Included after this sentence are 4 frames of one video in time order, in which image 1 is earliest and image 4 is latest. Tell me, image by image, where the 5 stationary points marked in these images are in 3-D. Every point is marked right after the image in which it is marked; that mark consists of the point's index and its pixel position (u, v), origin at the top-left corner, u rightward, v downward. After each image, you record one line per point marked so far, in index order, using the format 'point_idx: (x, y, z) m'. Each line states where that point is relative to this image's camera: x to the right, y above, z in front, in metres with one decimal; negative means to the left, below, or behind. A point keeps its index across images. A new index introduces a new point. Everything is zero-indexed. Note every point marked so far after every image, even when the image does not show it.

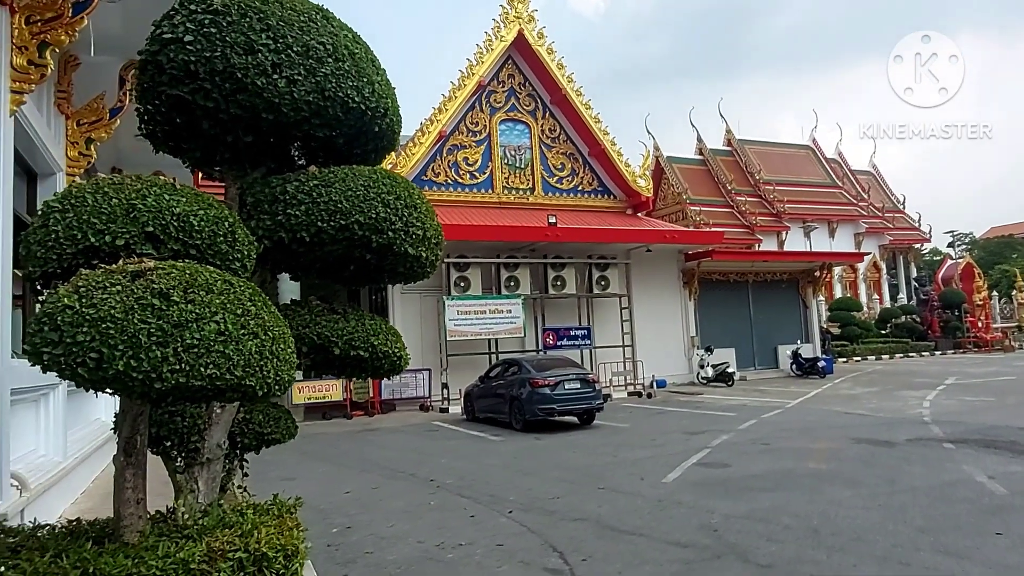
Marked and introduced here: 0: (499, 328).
0: (-0.3, -1.1, +18.5) m
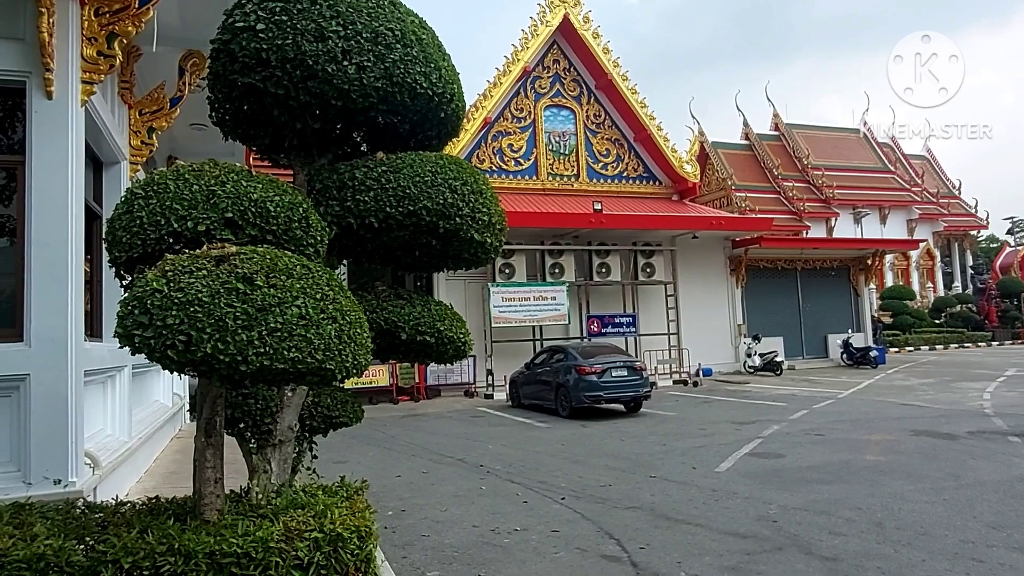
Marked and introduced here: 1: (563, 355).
0: (+0.9, -0.7, +18.5) m
1: (+1.1, -1.4, +14.8) m
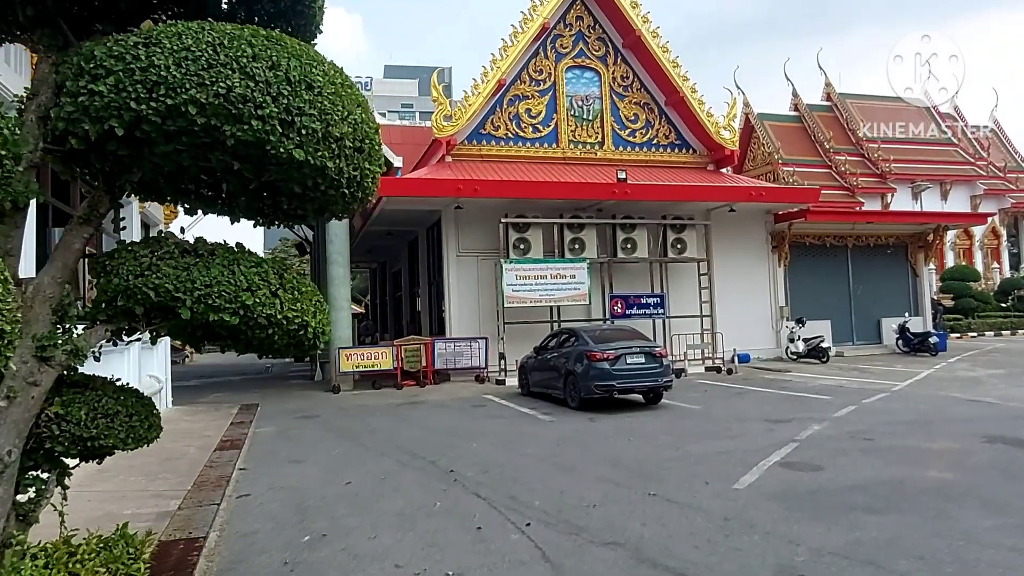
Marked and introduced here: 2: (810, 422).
0: (+1.2, -0.2, +16.8) m
1: (+1.2, -1.0, +13.2) m
2: (+4.3, -1.9, +10.1) m
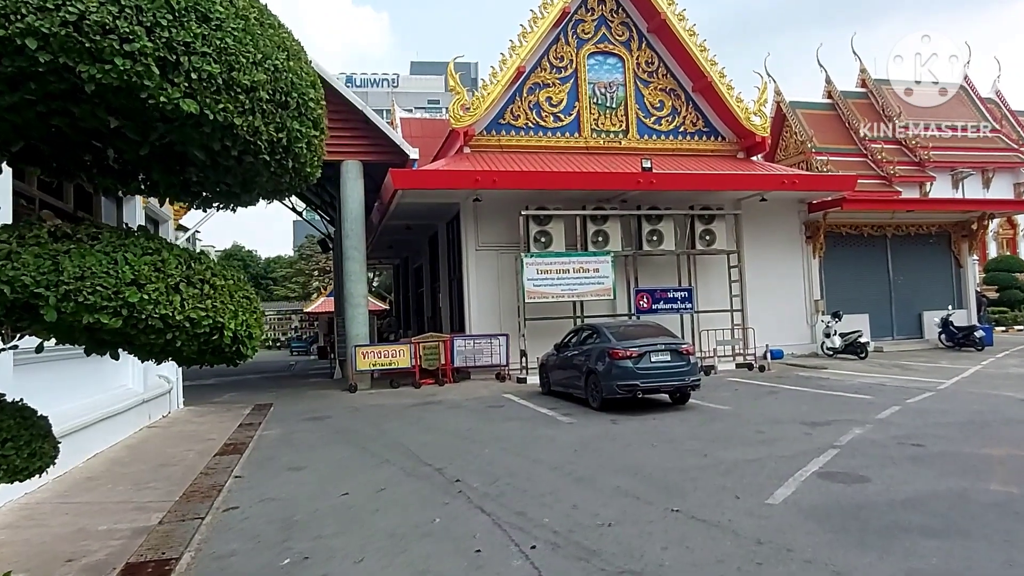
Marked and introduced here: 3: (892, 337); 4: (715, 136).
0: (+1.7, 0.0, +16.1) m
1: (+1.5, -0.9, +12.5) m
2: (+4.5, -1.8, +9.3) m
3: (+10.9, -1.4, +19.9) m
4: (+5.5, +4.2, +19.1) m
